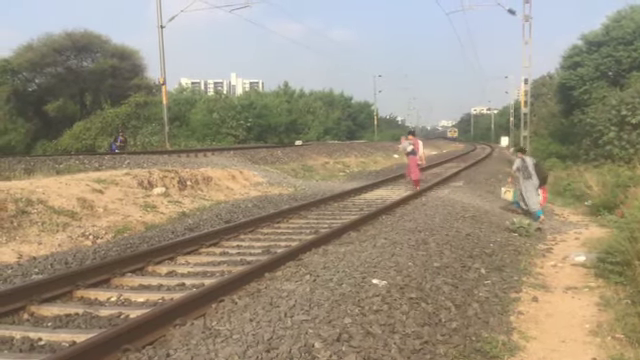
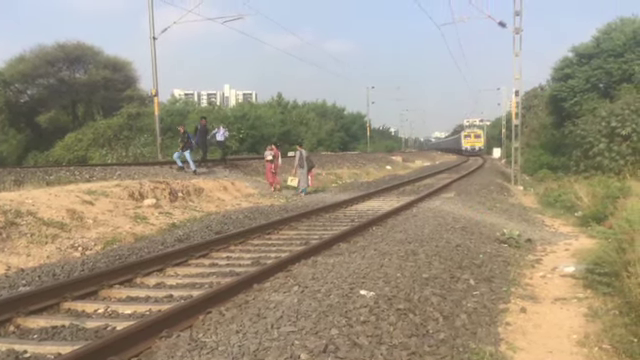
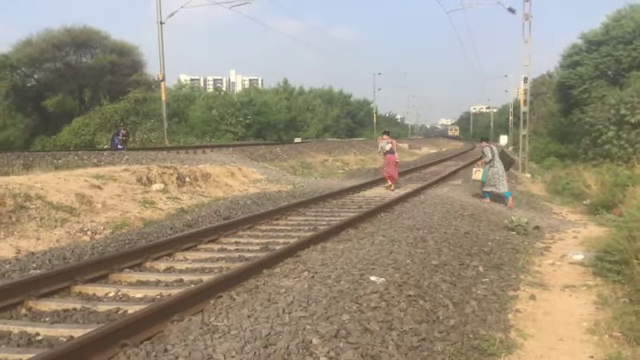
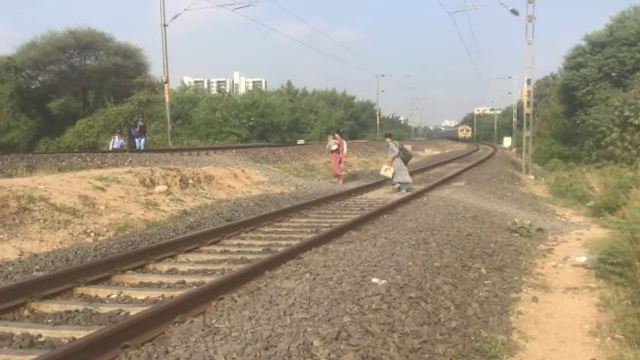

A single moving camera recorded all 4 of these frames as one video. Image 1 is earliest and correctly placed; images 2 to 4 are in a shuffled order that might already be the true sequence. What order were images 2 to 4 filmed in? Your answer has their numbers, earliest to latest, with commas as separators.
3, 4, 2
